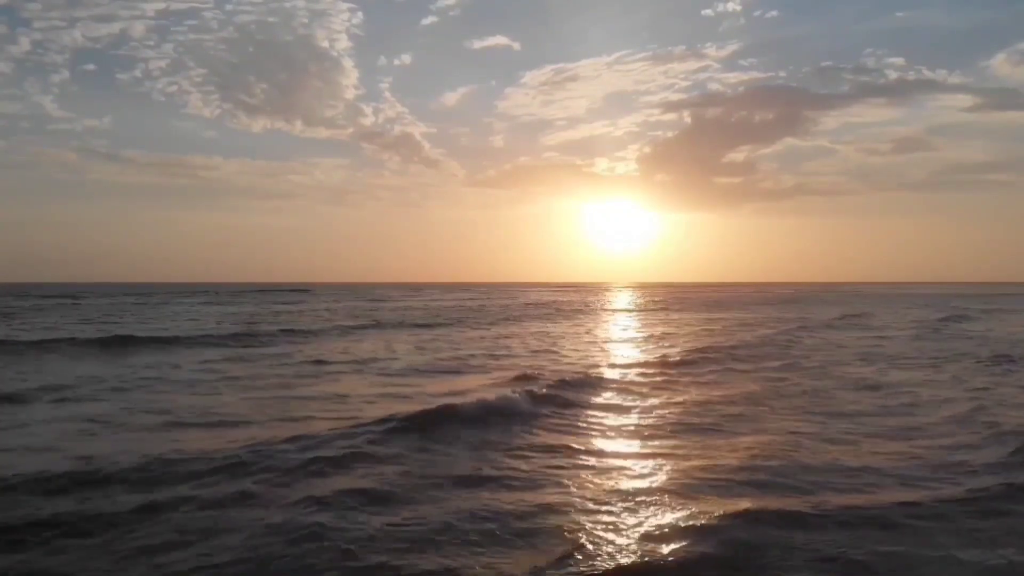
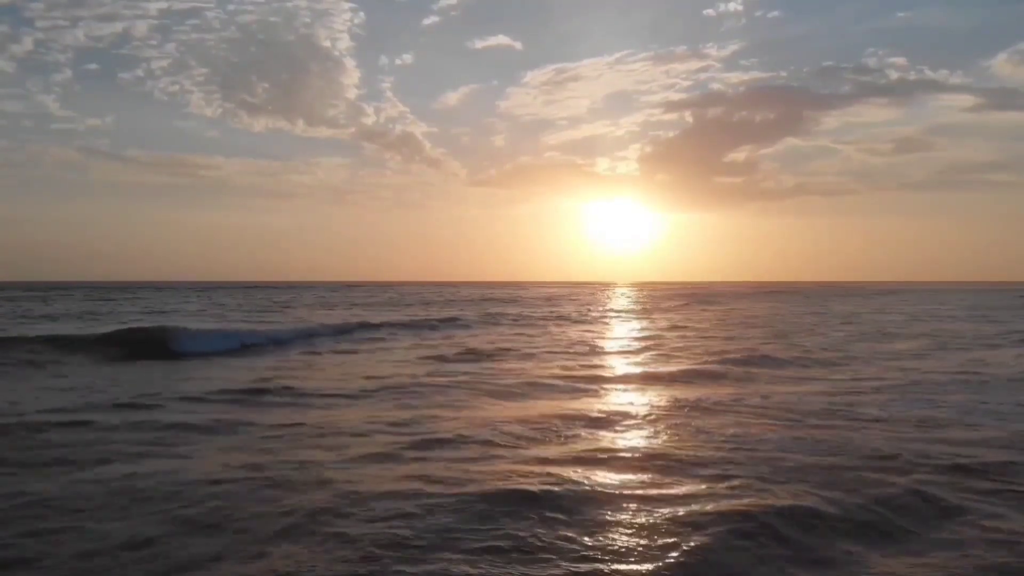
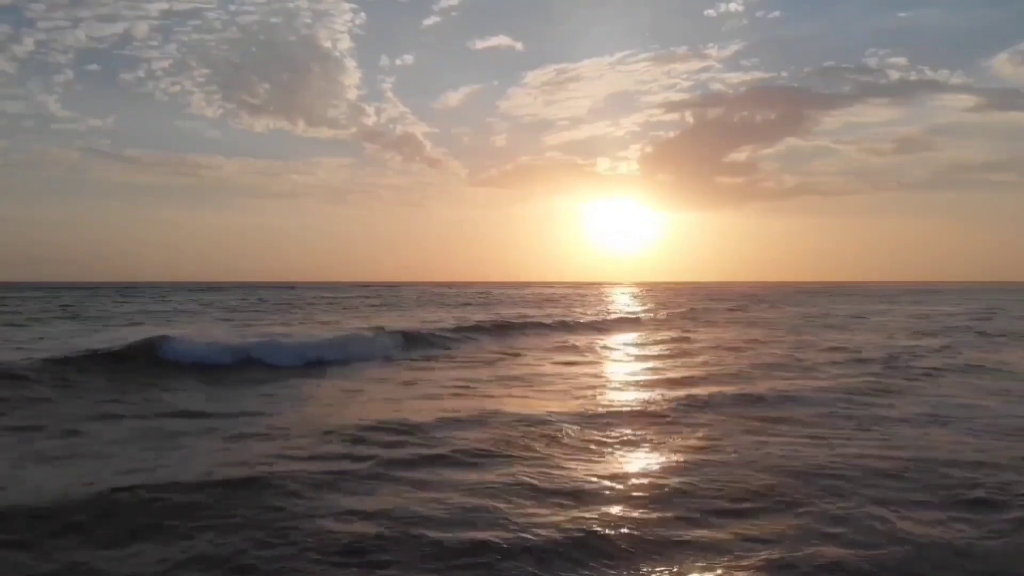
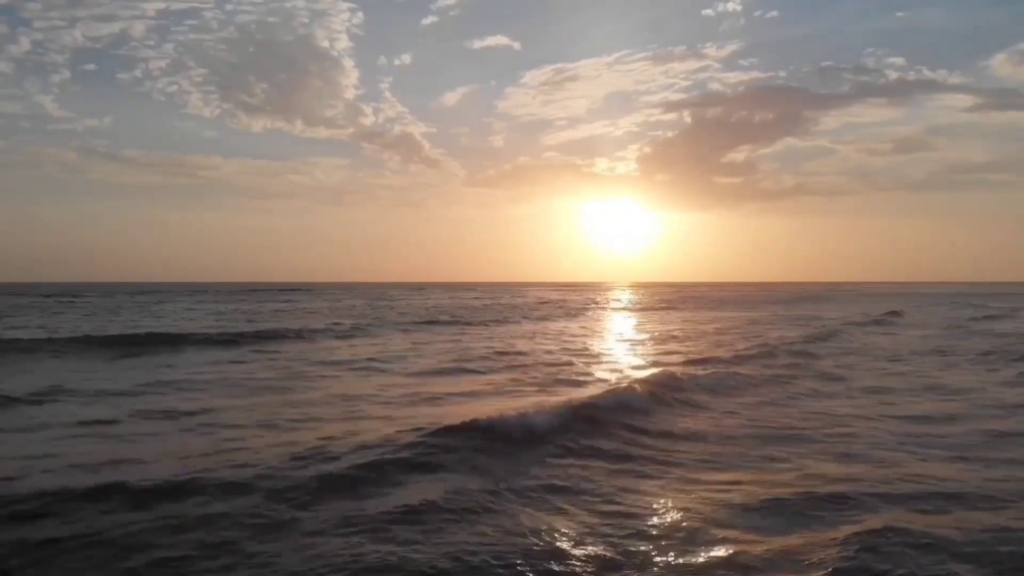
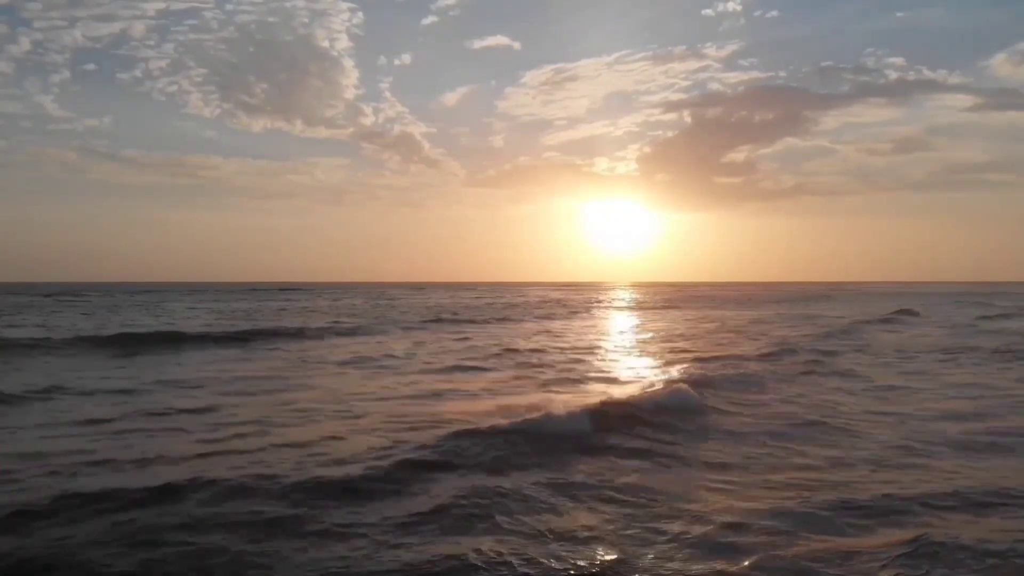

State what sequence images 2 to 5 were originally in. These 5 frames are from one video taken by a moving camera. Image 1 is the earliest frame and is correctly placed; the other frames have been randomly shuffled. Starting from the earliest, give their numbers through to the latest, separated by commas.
4, 5, 2, 3
